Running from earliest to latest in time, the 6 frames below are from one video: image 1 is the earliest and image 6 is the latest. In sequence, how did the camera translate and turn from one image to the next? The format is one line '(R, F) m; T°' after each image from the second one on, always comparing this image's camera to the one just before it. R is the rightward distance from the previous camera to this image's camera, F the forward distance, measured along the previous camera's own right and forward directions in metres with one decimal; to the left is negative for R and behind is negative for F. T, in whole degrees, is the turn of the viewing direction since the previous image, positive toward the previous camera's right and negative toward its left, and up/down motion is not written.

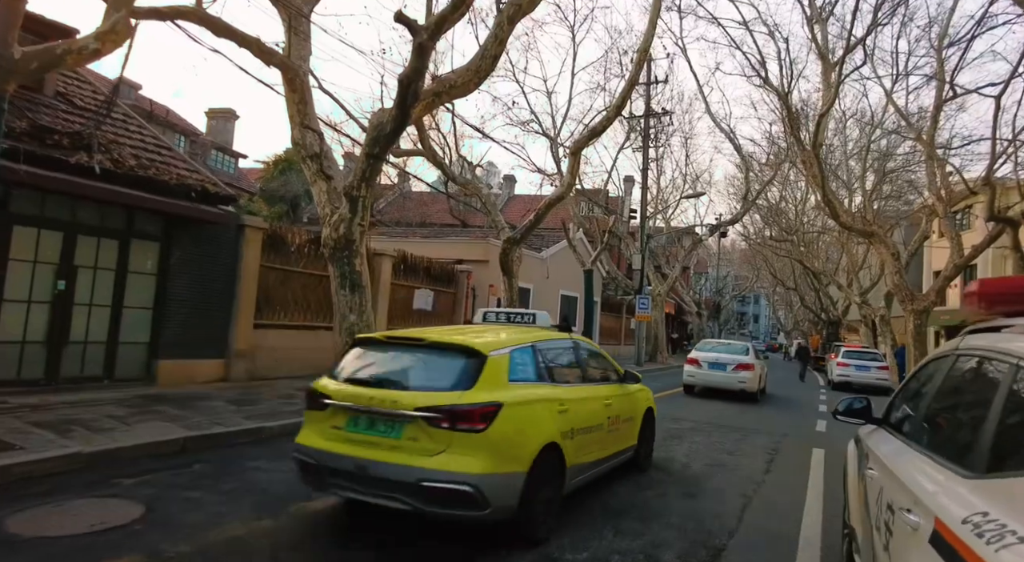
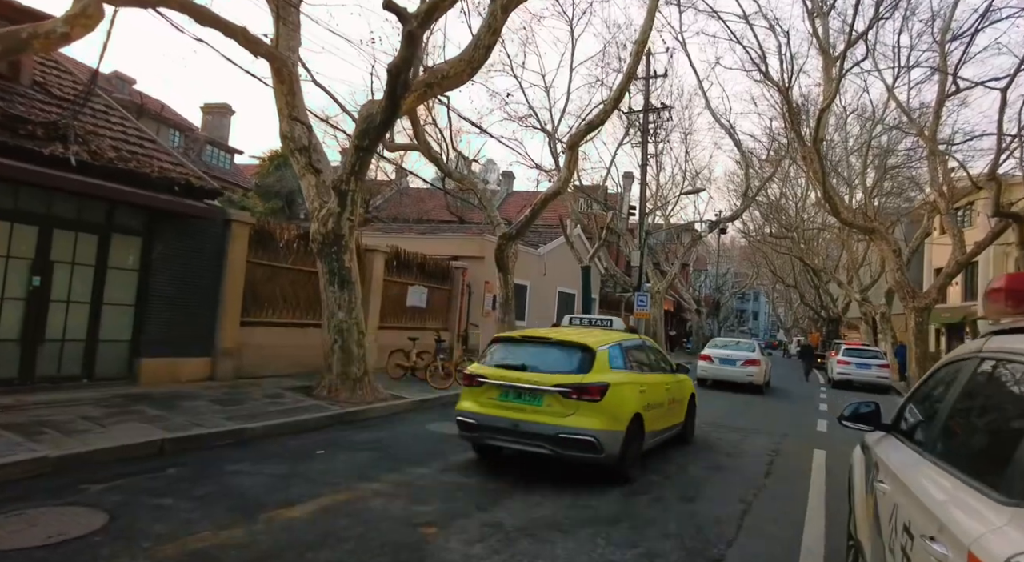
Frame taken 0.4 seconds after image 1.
(+0.1, +0.3) m; 0°
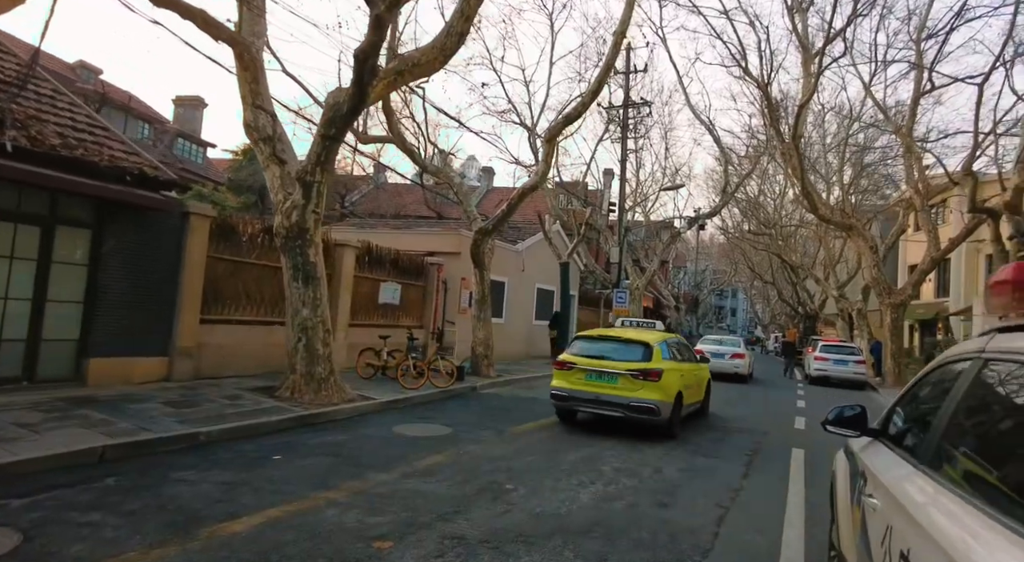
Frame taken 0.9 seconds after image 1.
(+0.1, +0.3) m; +2°
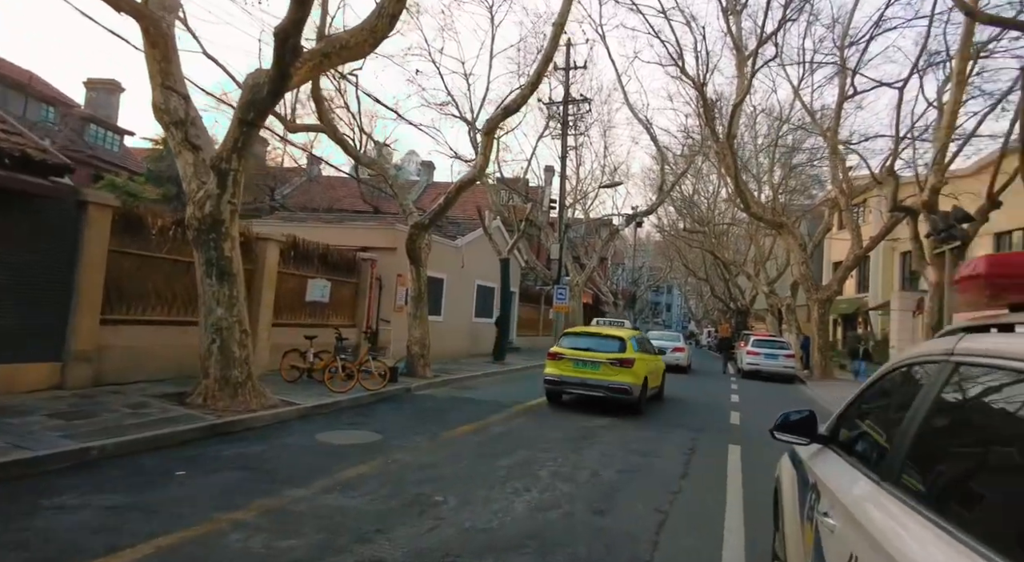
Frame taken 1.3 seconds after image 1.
(+0.1, +0.4) m; +5°
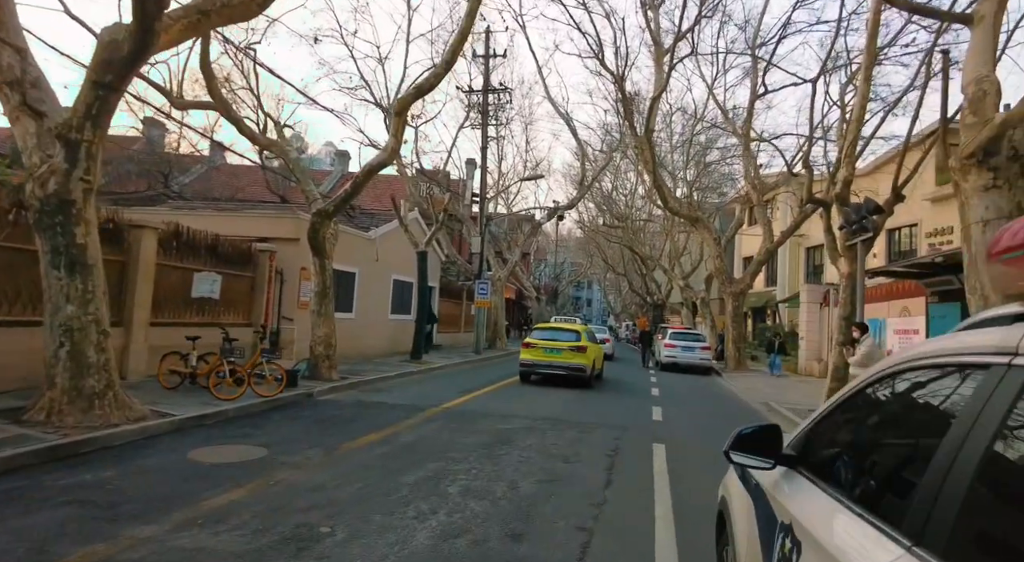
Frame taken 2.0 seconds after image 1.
(+0.2, +0.8) m; +7°
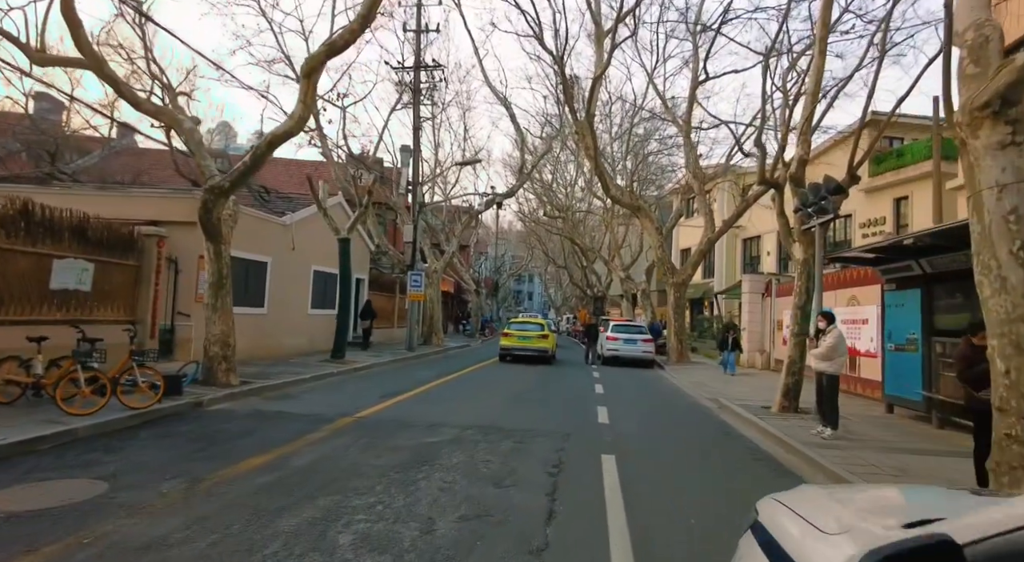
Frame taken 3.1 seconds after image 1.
(+0.2, +1.5) m; +6°
